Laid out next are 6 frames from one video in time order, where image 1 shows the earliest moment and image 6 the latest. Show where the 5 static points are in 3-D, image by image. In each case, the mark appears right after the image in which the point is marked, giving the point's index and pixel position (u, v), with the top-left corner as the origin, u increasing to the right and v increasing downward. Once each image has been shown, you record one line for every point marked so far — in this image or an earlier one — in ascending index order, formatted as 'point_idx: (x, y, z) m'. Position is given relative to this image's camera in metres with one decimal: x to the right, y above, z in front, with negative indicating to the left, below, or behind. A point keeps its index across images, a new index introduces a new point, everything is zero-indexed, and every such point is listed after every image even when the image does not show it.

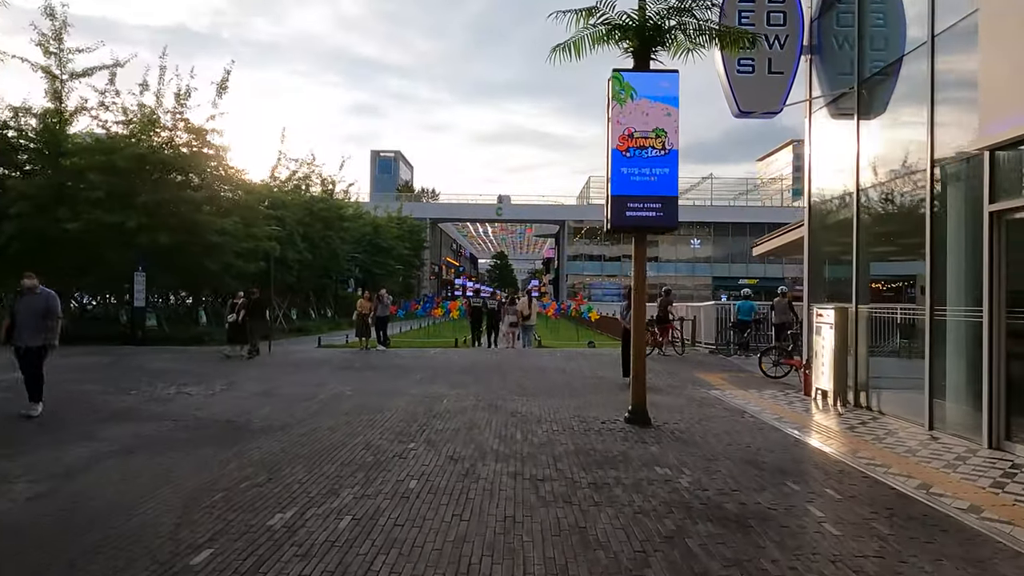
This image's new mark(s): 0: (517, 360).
0: (+0.1, -1.9, +17.4) m
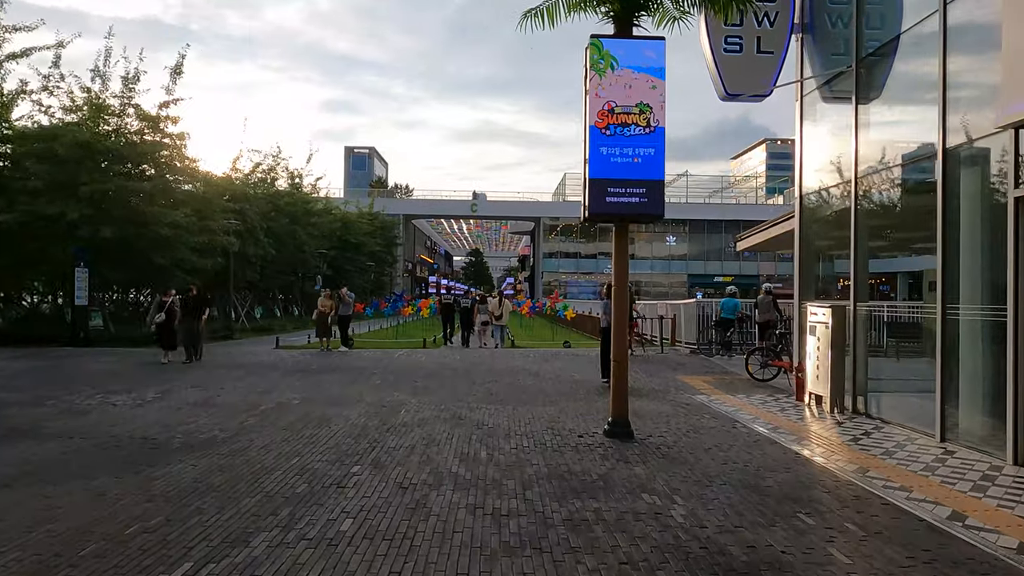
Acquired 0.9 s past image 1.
0: (-0.6, -1.8, +16.3) m
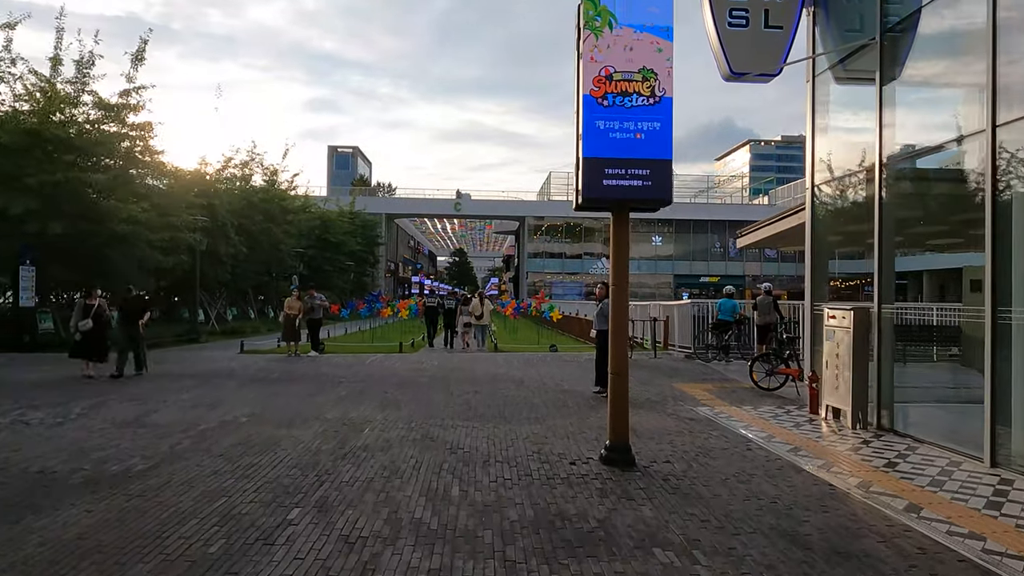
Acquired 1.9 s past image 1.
0: (-1.0, -1.8, +15.0) m
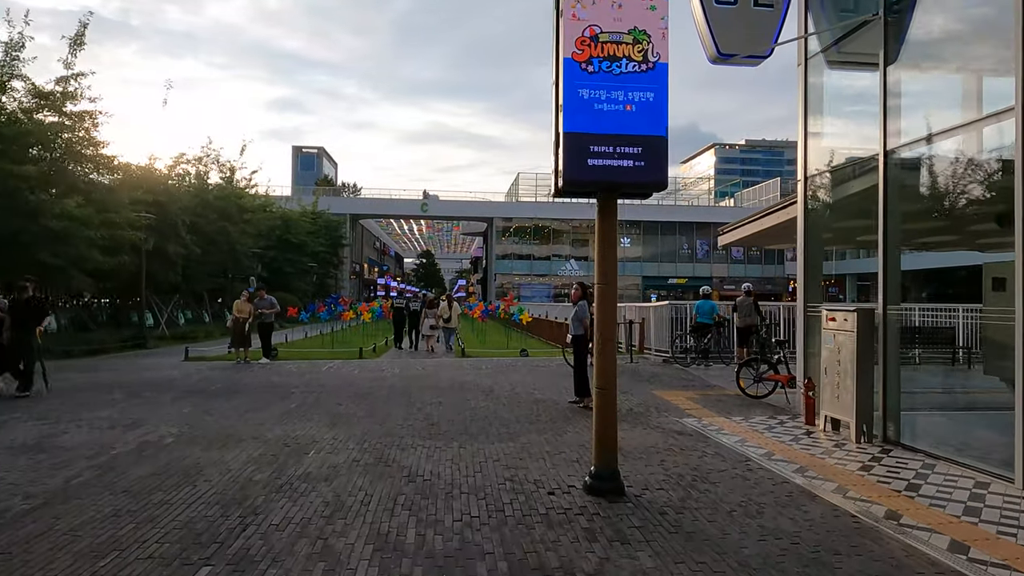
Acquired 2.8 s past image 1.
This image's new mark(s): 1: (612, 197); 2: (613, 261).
0: (-1.7, -1.8, +13.8) m
1: (+0.9, +0.8, +5.9) m
2: (+0.9, +0.3, +5.9) m
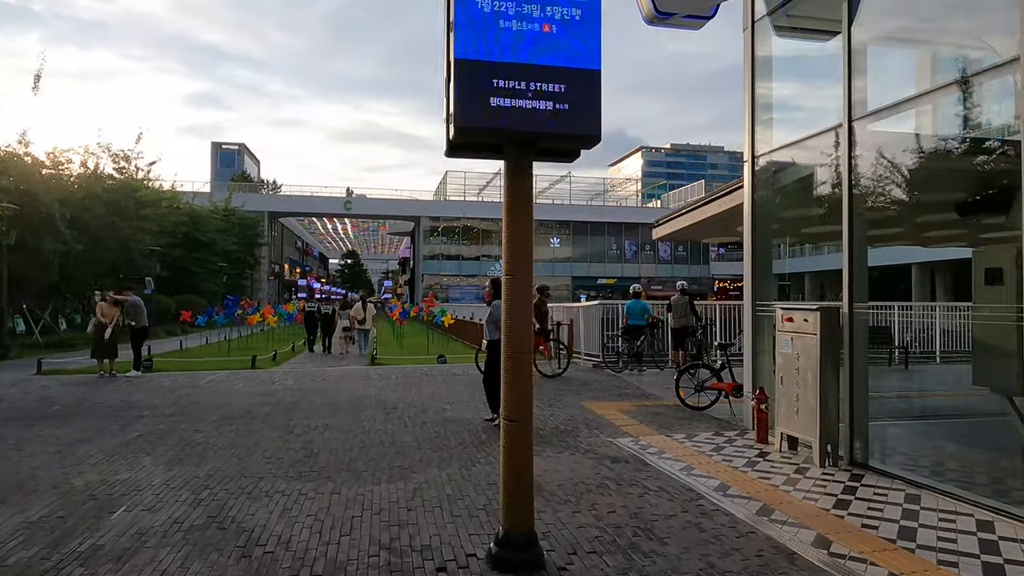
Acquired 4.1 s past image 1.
0: (-3.3, -1.8, +11.9) m
1: (+0.1, +0.9, +4.3) m
2: (+0.1, +0.3, +4.2) m
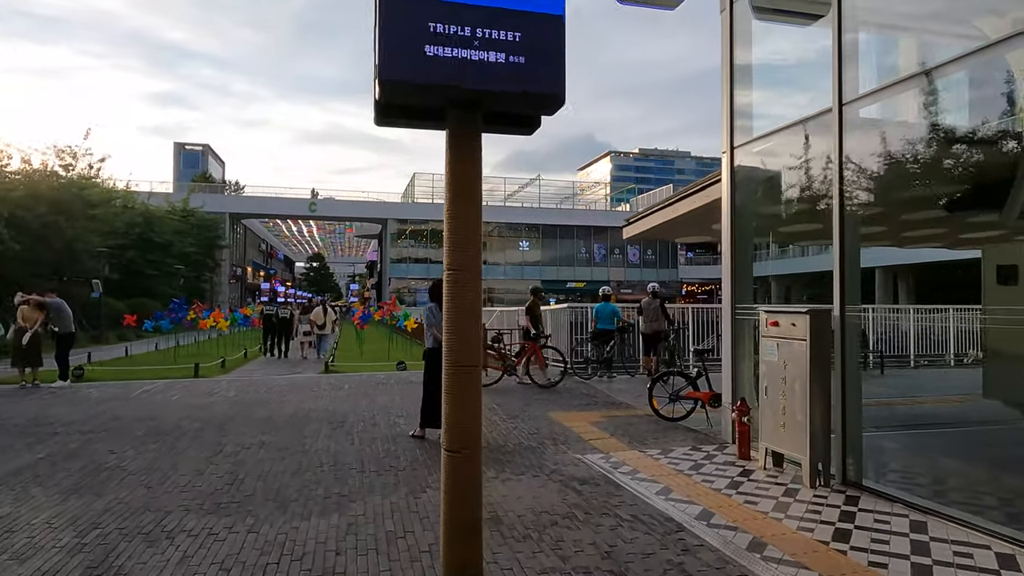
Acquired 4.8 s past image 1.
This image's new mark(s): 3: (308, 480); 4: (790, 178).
0: (-3.9, -1.8, +10.9) m
1: (-0.2, +0.9, +3.4) m
2: (-0.2, +0.3, +3.4) m
3: (-1.9, -1.8, +6.3) m
4: (+3.3, +1.5, +7.3) m
